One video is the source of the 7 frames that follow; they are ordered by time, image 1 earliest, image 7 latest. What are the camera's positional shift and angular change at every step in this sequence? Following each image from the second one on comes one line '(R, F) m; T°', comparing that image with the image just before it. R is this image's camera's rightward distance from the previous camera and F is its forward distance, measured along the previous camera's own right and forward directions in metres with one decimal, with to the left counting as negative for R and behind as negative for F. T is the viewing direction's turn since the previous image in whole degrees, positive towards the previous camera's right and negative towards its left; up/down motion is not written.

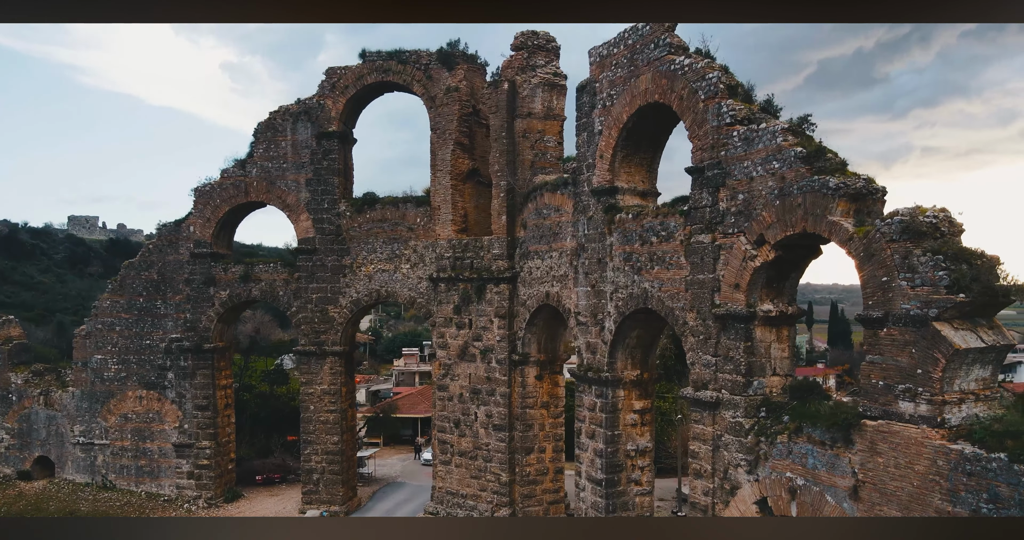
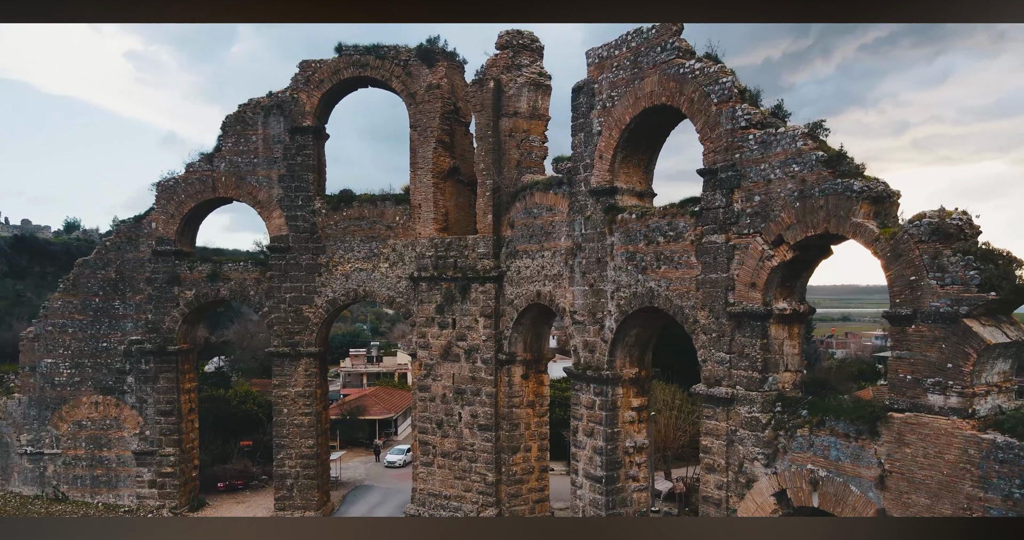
(-1.1, +0.1) m; +6°
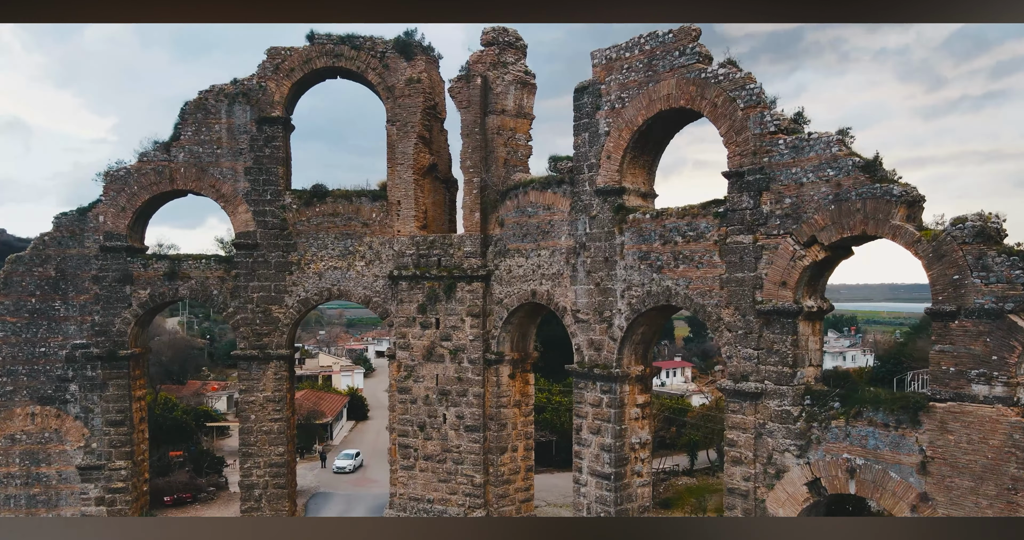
(-1.7, +0.2) m; +9°
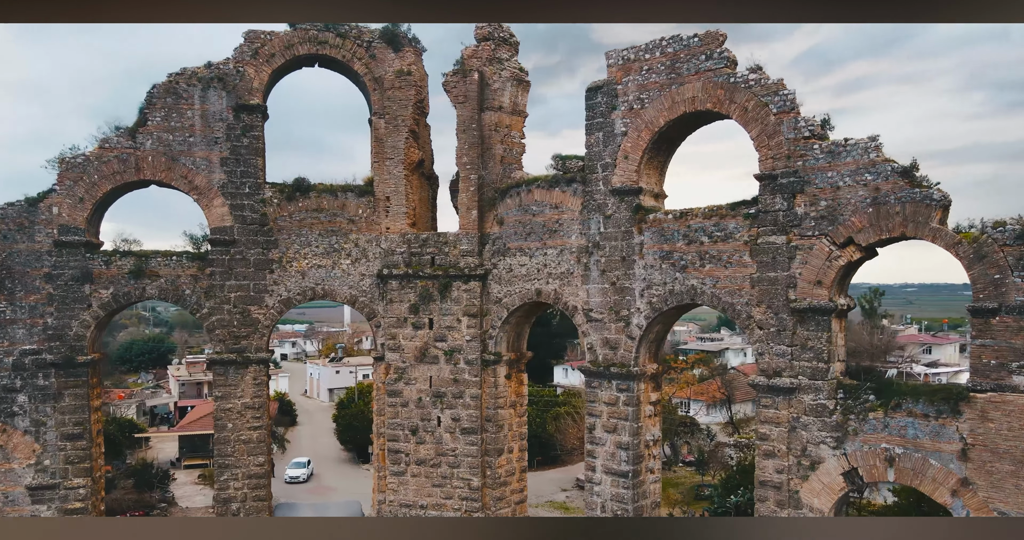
(-1.9, +0.3) m; +9°
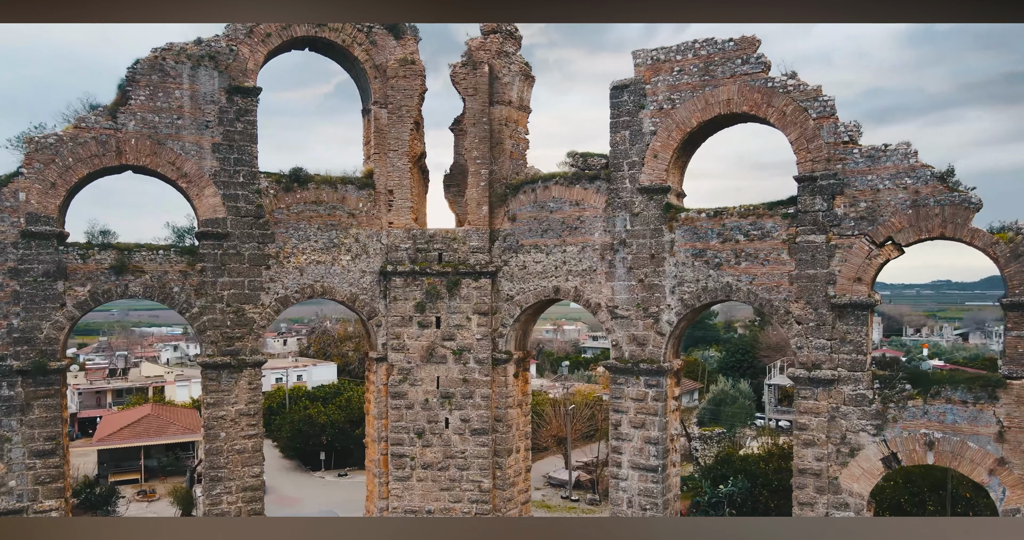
(-2.3, +0.4) m; +10°
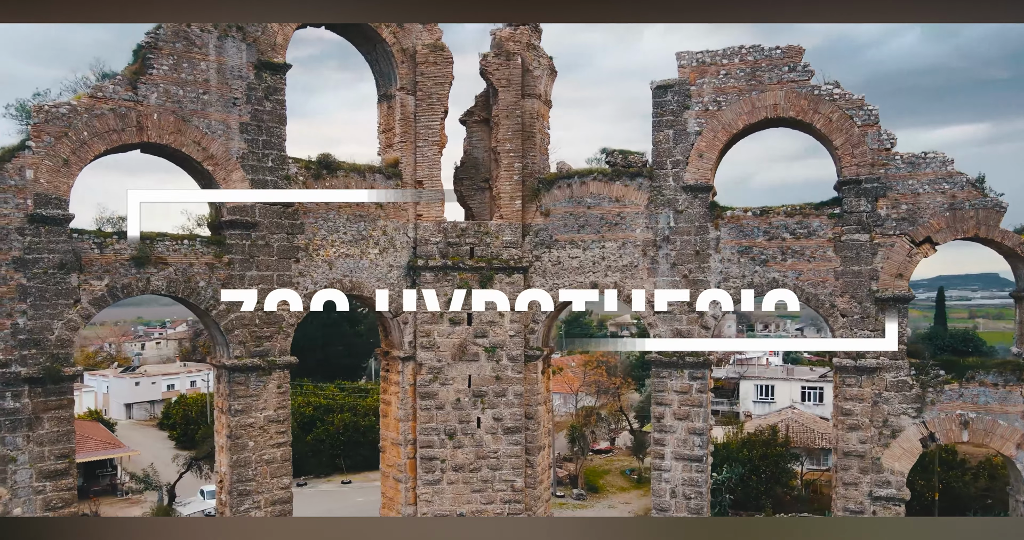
(-3.0, +0.5) m; +12°
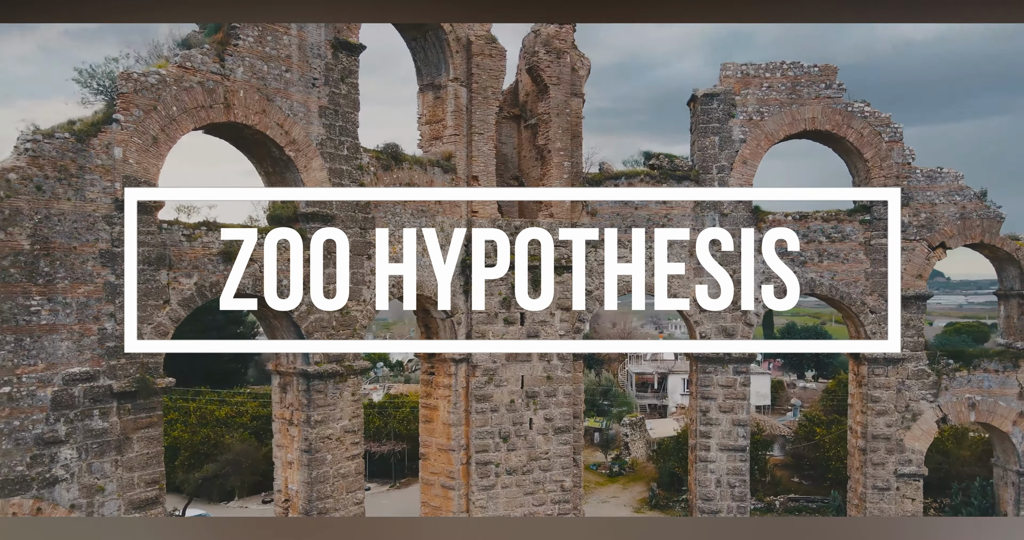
(-3.6, +0.6) m; +14°
